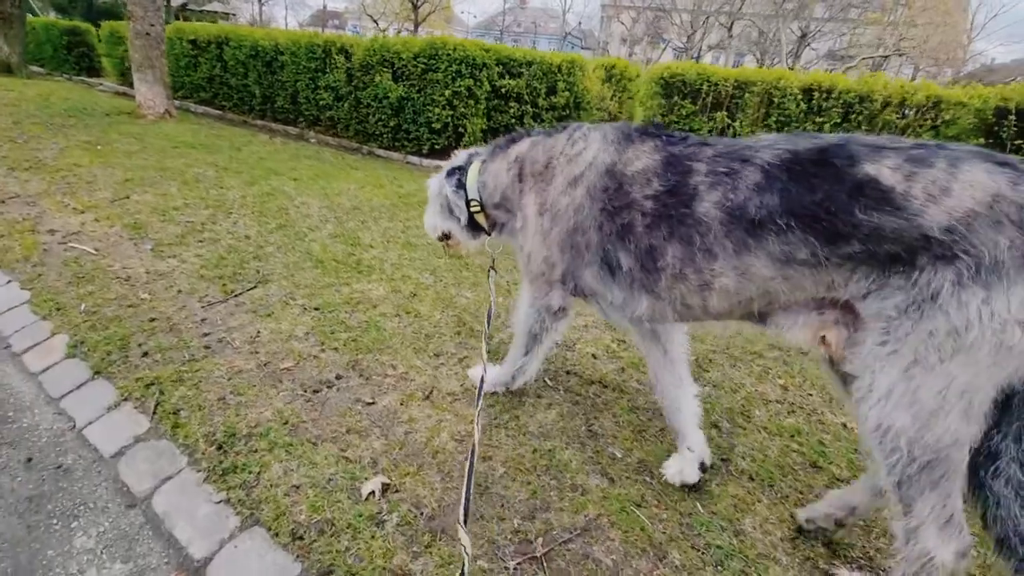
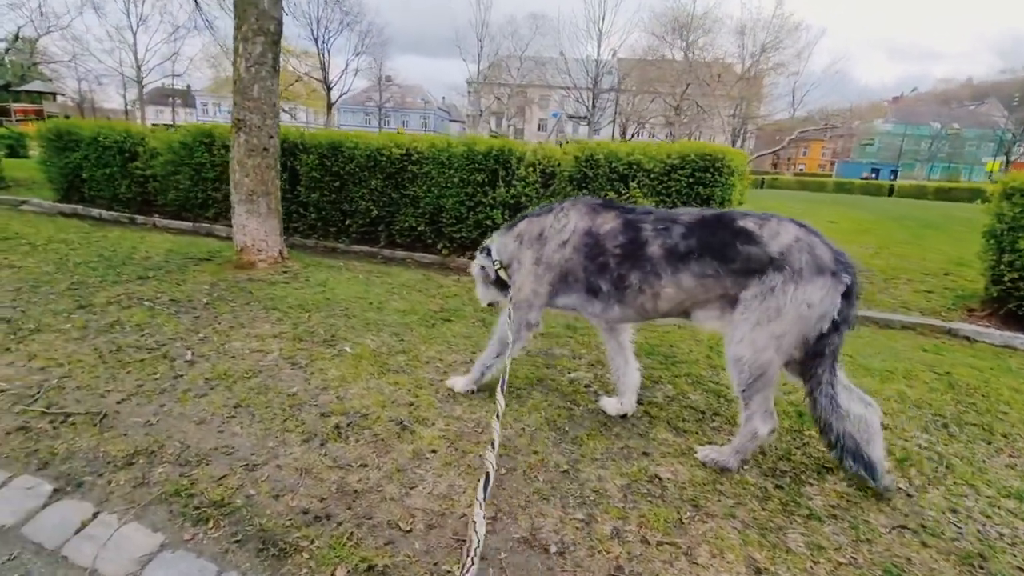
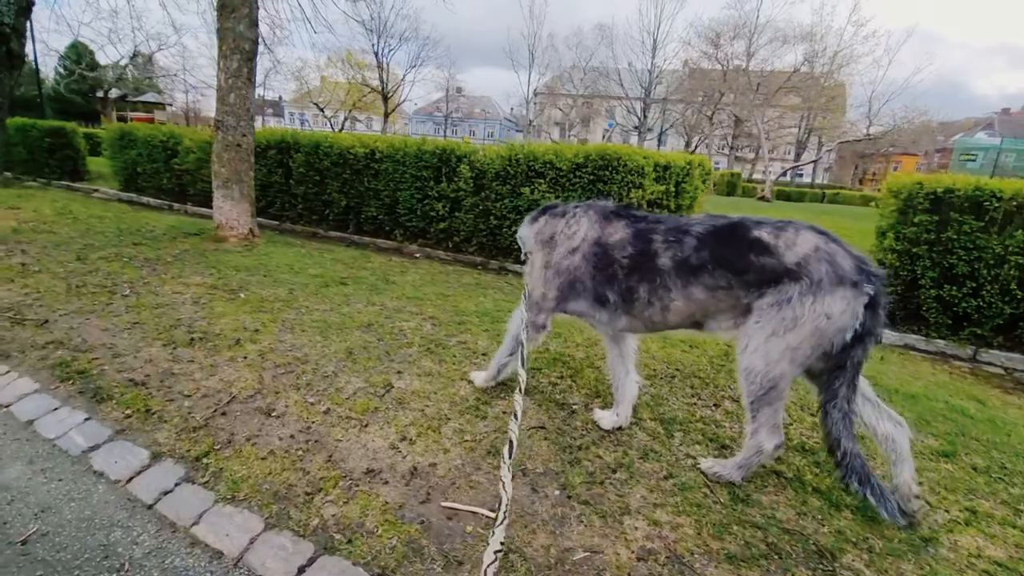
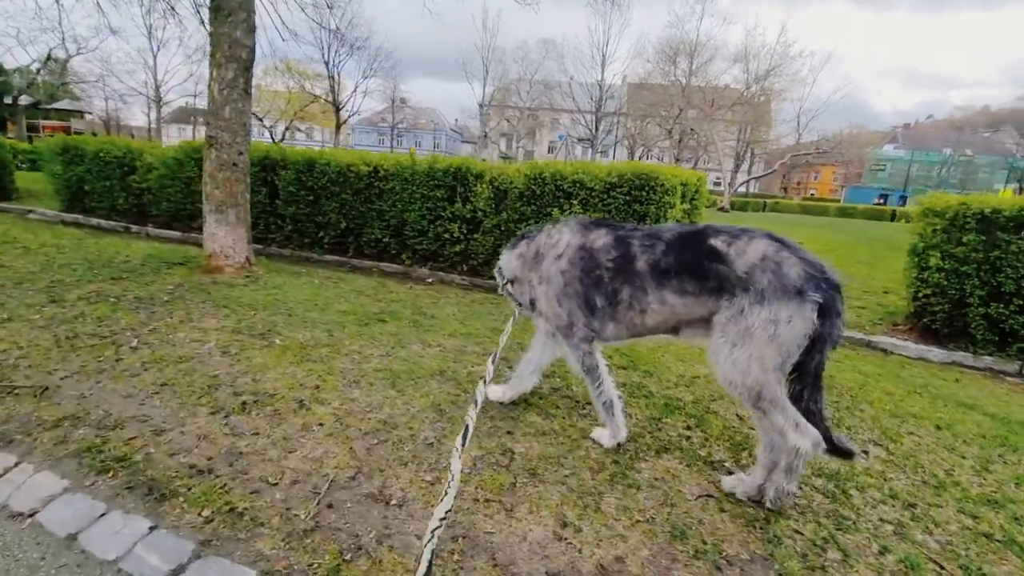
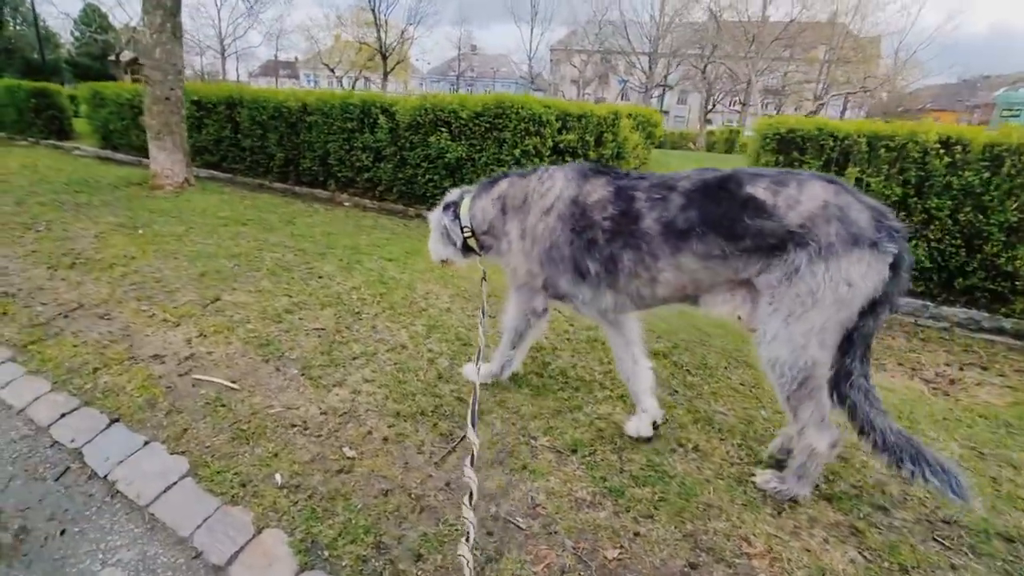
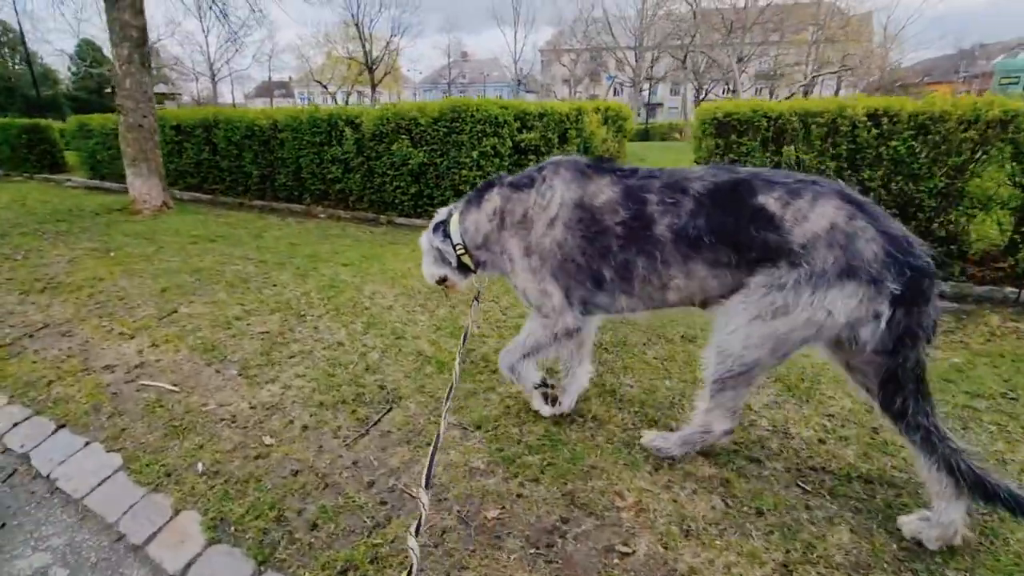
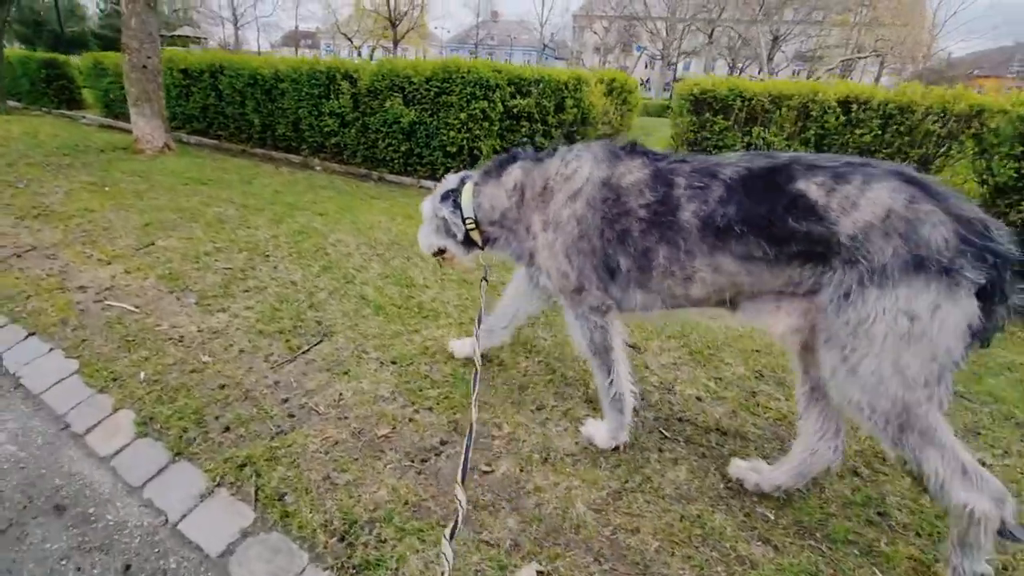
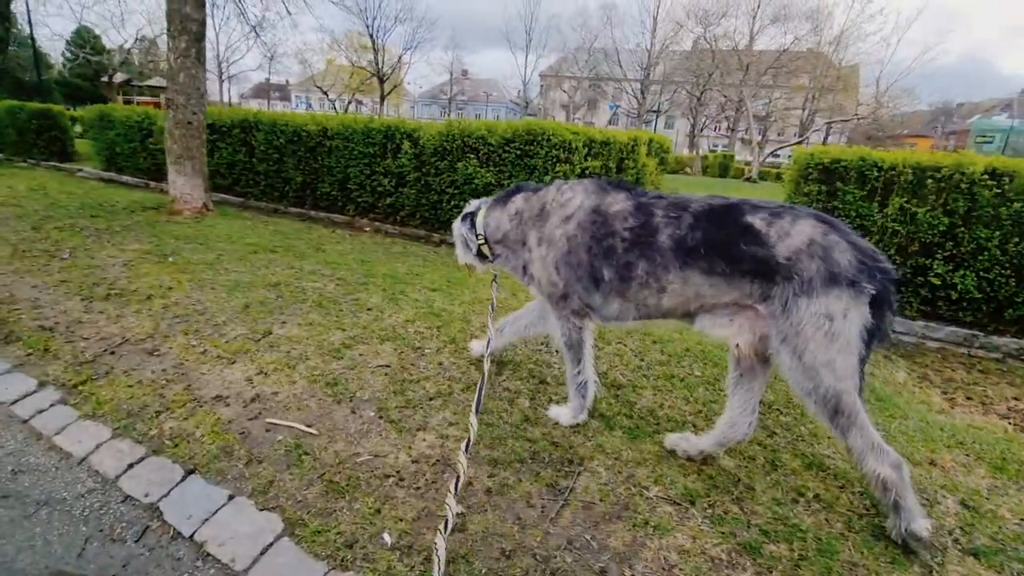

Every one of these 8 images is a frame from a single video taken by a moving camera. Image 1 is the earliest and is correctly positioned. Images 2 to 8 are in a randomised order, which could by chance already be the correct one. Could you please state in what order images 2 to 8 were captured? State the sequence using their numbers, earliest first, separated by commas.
7, 6, 5, 8, 3, 4, 2
